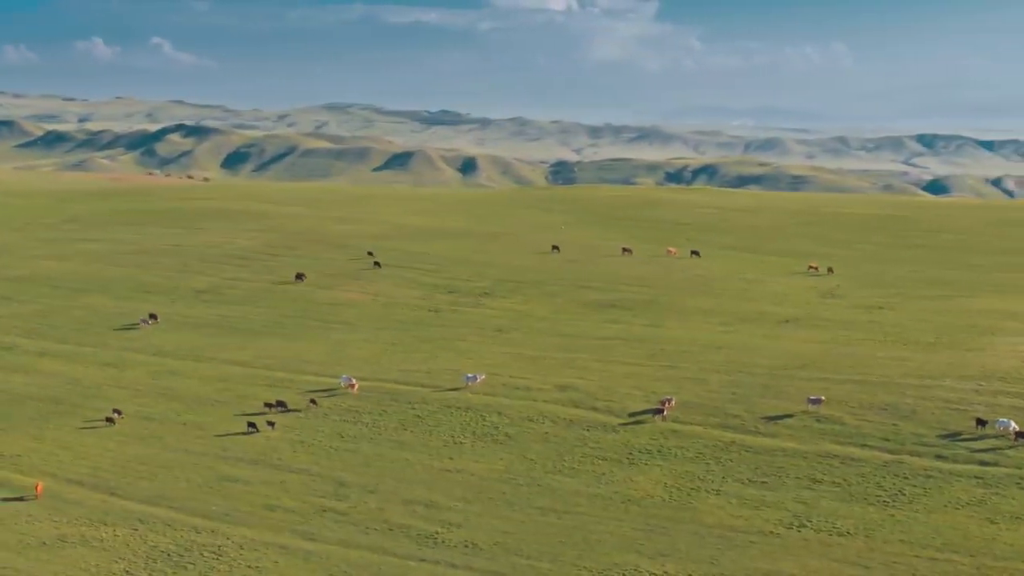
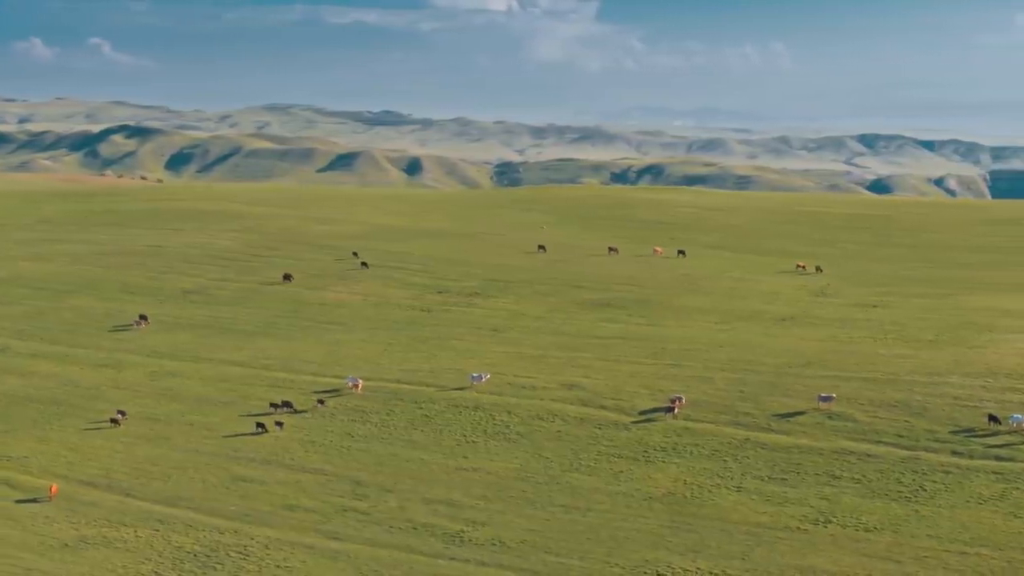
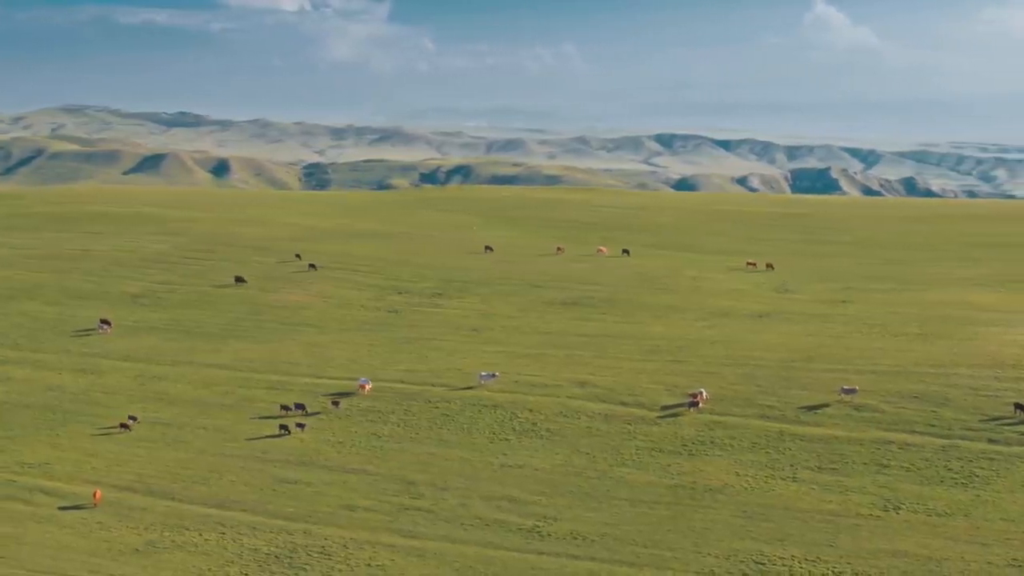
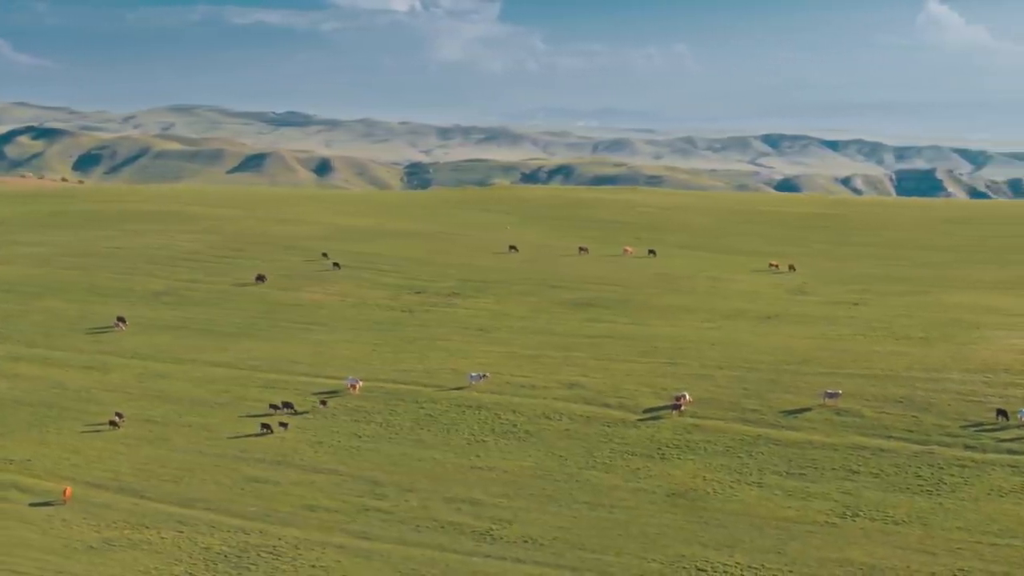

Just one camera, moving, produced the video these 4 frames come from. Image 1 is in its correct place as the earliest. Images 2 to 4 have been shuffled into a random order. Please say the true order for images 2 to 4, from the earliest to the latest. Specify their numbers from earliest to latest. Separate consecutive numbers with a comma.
2, 4, 3
